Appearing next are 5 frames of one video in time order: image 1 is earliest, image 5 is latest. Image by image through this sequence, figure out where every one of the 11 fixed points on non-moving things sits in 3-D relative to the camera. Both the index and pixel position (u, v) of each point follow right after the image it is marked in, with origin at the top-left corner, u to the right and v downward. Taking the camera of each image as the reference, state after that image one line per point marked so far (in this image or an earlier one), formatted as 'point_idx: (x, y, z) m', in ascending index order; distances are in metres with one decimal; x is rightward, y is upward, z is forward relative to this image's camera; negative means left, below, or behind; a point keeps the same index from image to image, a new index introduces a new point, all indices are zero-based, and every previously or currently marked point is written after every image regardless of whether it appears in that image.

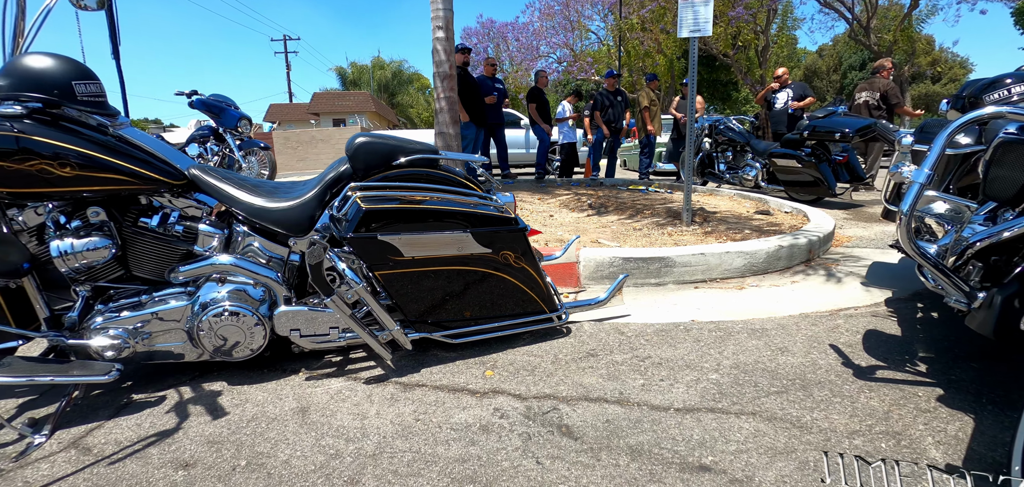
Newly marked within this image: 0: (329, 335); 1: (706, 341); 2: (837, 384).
0: (-0.7, -0.4, +2.1) m
1: (+0.9, -0.5, +2.3) m
2: (+1.2, -0.5, +1.9) m
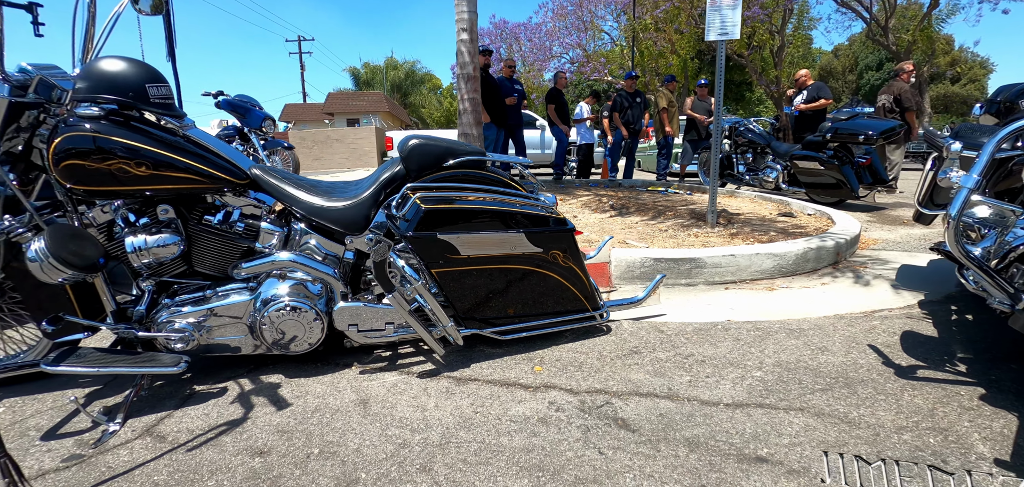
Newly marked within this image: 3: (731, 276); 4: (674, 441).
0: (-0.5, -0.4, +2.2) m
1: (+1.1, -0.5, +2.3) m
2: (+1.4, -0.6, +2.0) m
3: (+1.3, -0.2, +3.2) m
4: (+0.5, -0.6, +1.7) m
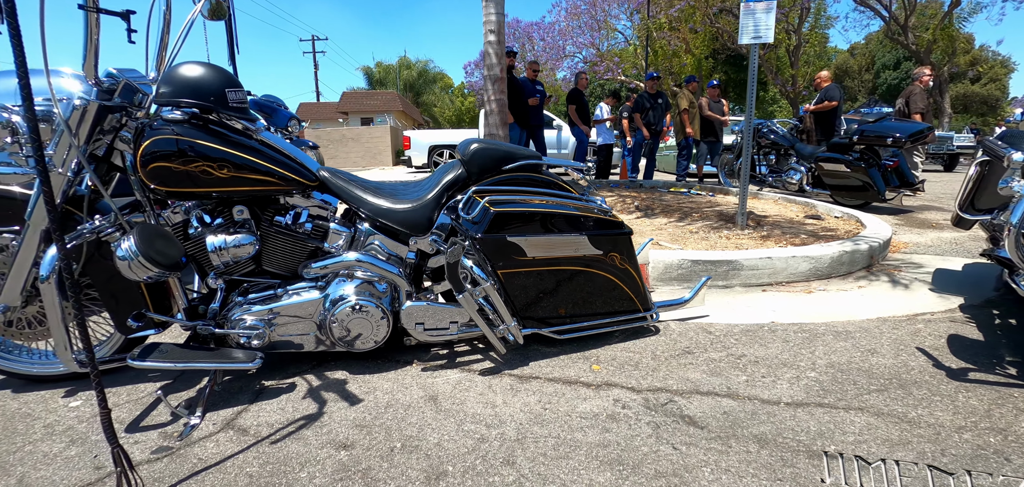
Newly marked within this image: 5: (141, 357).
0: (-0.3, -0.4, +2.3) m
1: (+1.3, -0.5, +2.4) m
2: (+1.7, -0.6, +2.0) m
3: (+1.6, -0.2, +3.2) m
4: (+0.8, -0.7, +1.7) m
5: (-1.4, -0.5, +2.0) m
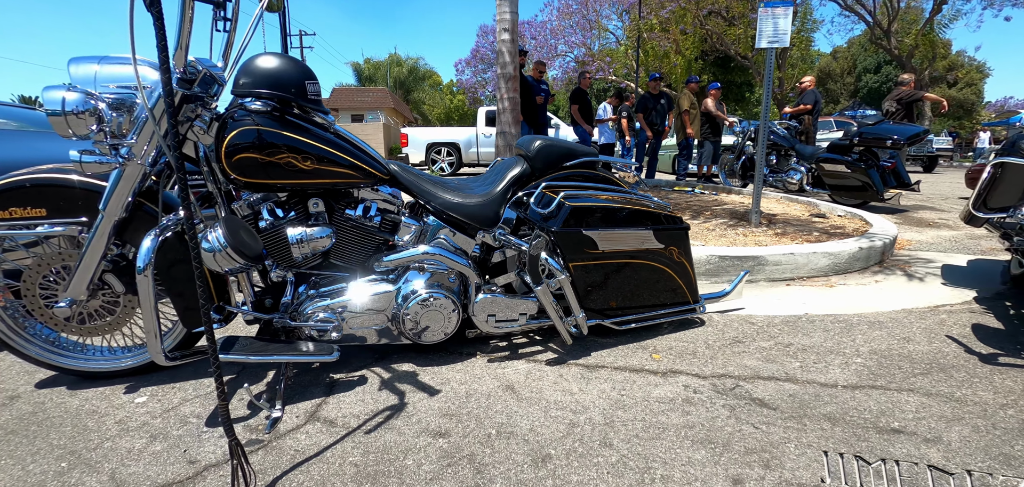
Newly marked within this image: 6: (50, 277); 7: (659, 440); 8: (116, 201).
0: (0.0, -0.4, +2.3) m
1: (+1.6, -0.4, +2.5) m
2: (+2.0, -0.5, +2.2) m
3: (+1.8, -0.2, +3.4) m
4: (+1.1, -0.6, +1.8) m
5: (-1.1, -0.4, +2.0) m
6: (-2.0, -0.1, +2.2) m
7: (+0.5, -0.7, +1.7) m
8: (-1.5, +0.2, +2.0) m
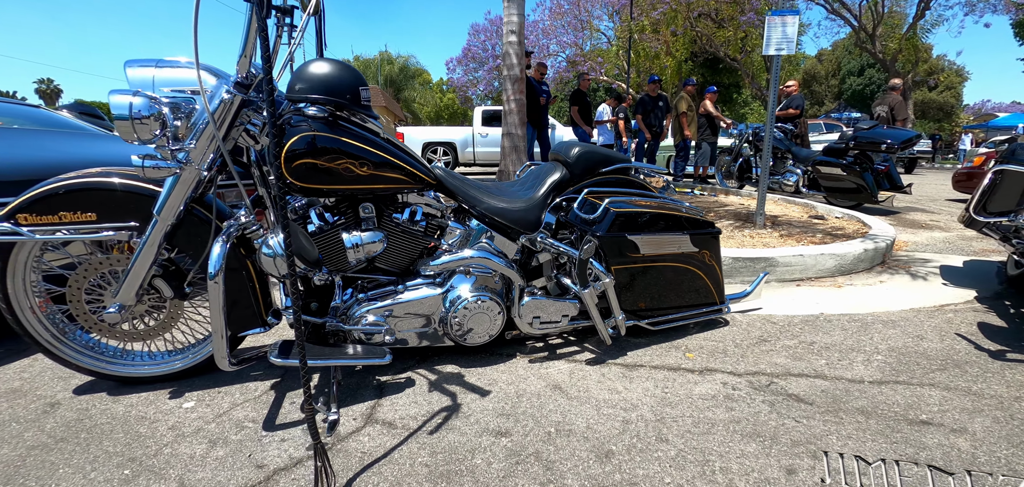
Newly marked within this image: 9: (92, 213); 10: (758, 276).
0: (+0.2, -0.4, +2.4) m
1: (+1.8, -0.5, +2.7) m
2: (+2.2, -0.6, +2.4) m
3: (+2.0, -0.2, +3.5) m
4: (+1.3, -0.7, +2.0) m
5: (-0.9, -0.5, +2.1) m
6: (-1.8, -0.2, +2.2) m
7: (+0.7, -0.7, +1.8) m
8: (-1.3, +0.2, +2.0) m
9: (-1.7, +0.1, +2.1) m
10: (+1.6, -0.2, +3.4) m
